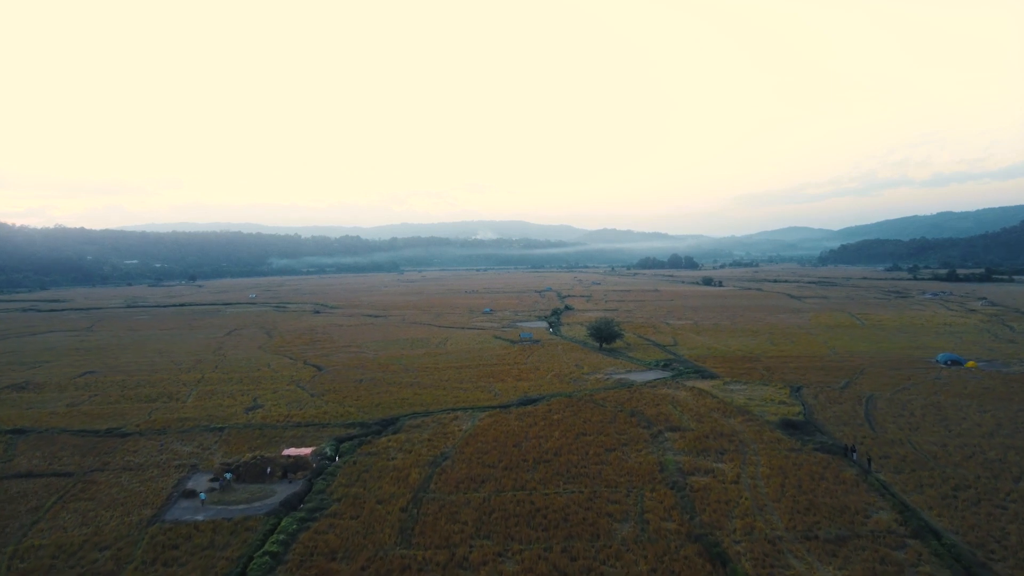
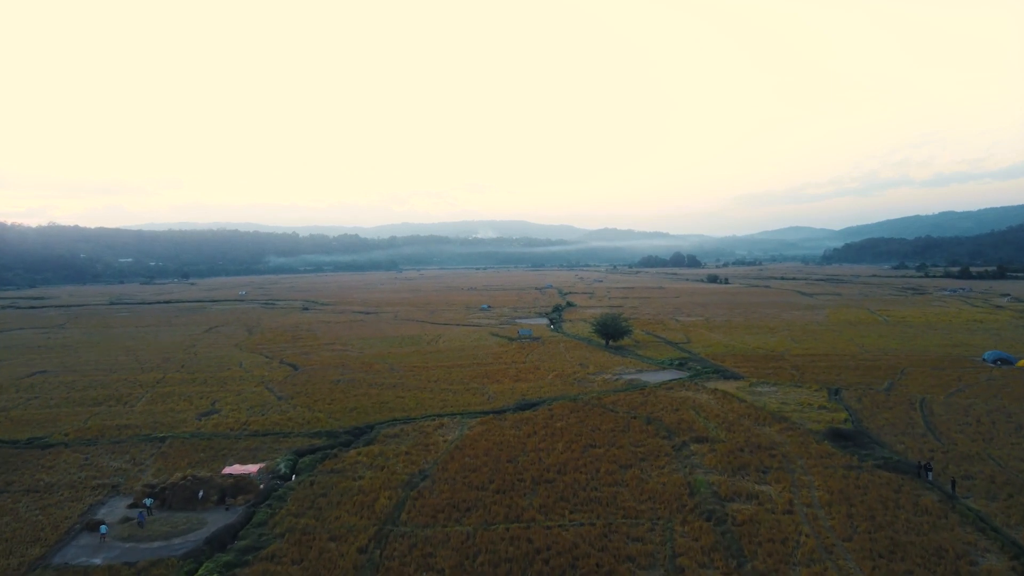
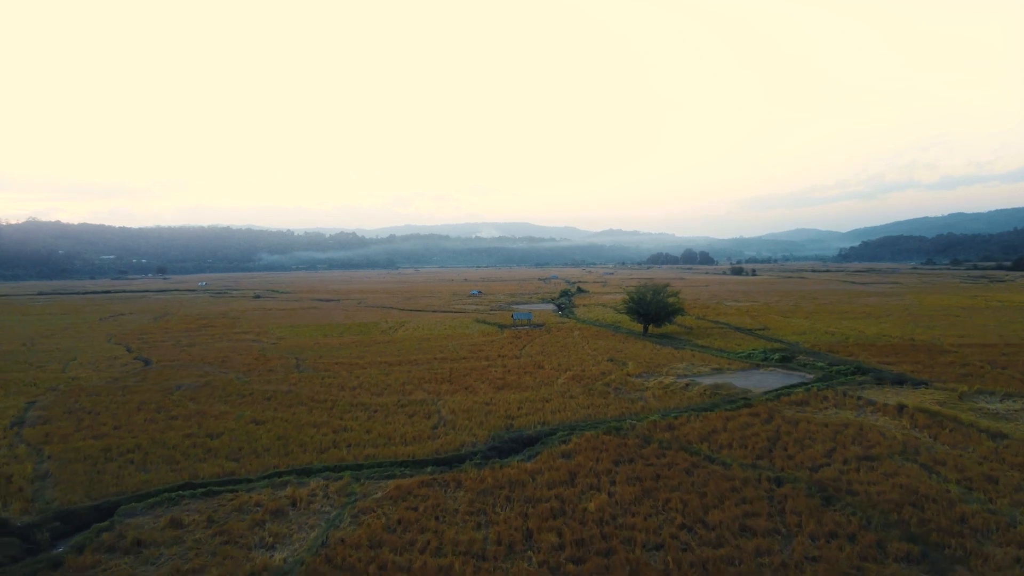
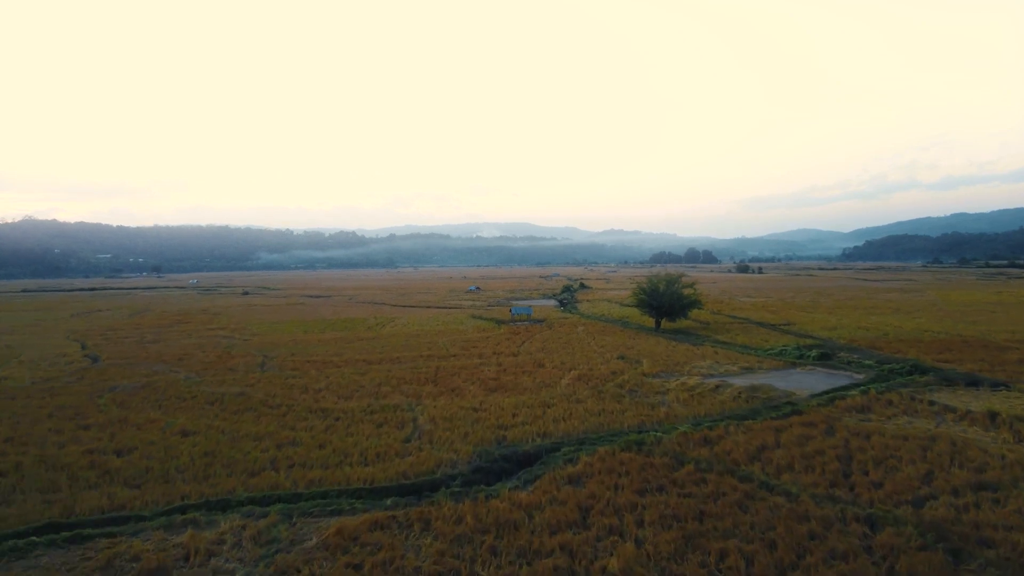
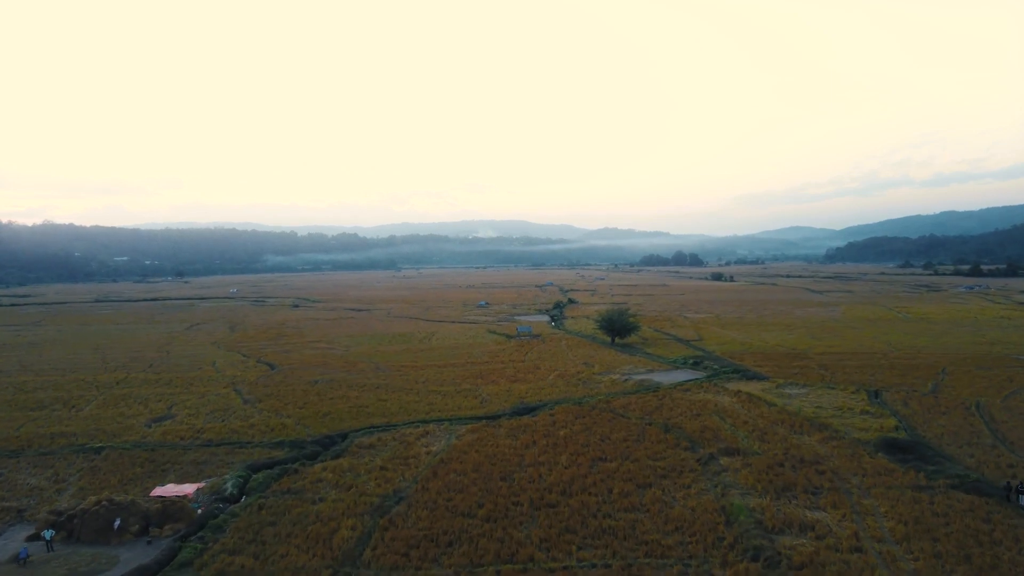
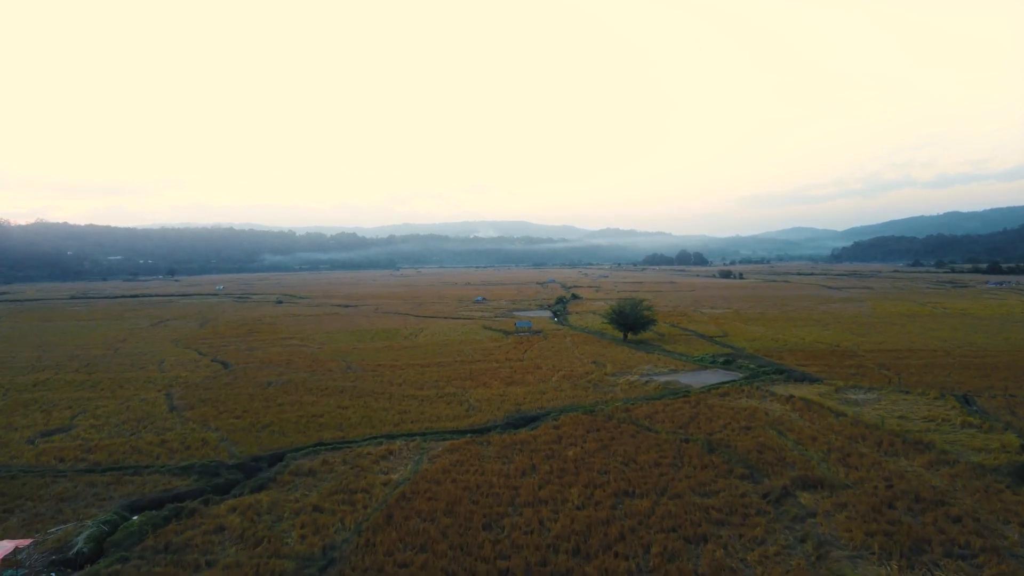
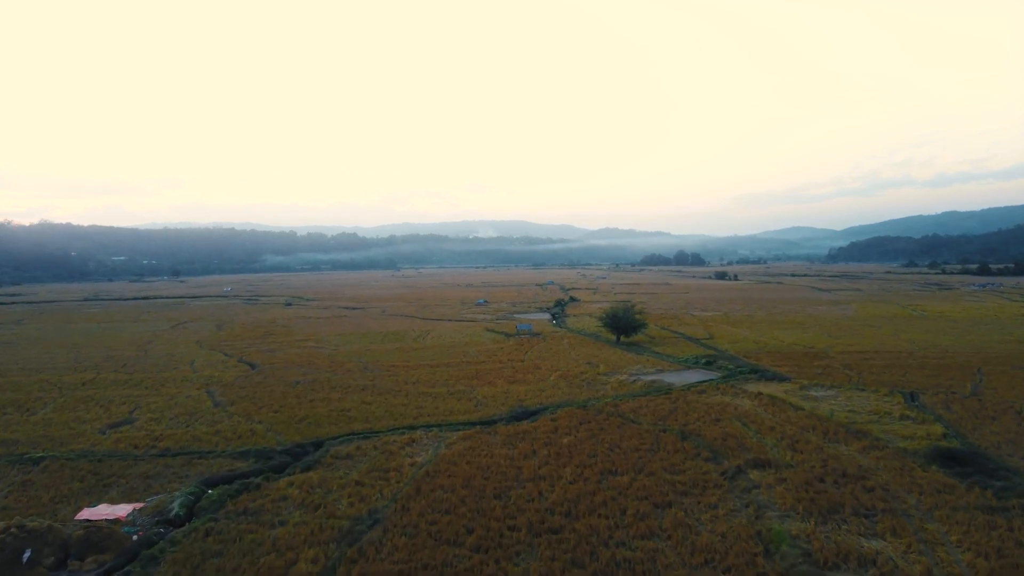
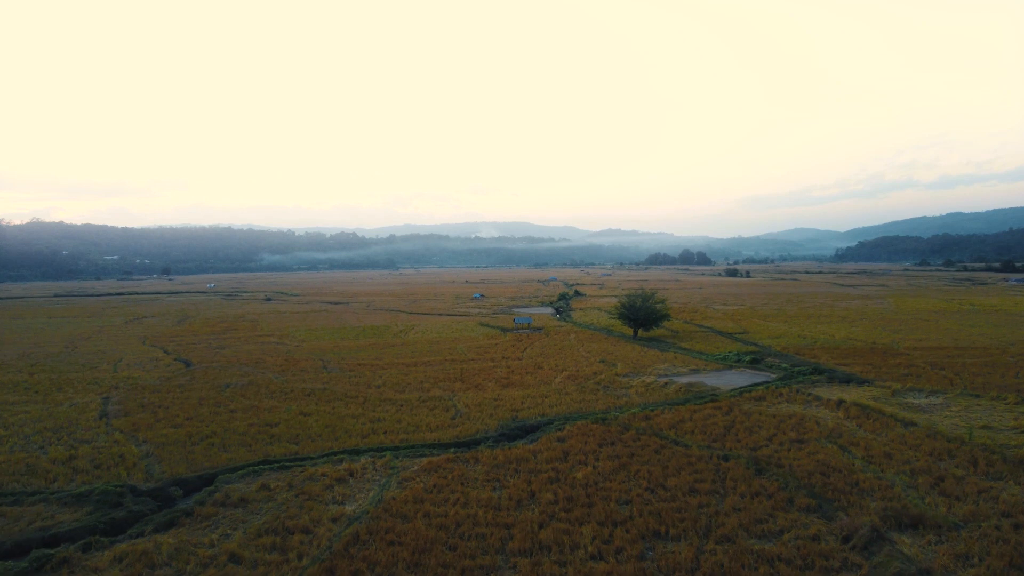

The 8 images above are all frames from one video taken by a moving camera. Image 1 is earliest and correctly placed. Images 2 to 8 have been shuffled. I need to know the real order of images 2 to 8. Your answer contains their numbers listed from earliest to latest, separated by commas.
2, 5, 7, 6, 8, 3, 4
